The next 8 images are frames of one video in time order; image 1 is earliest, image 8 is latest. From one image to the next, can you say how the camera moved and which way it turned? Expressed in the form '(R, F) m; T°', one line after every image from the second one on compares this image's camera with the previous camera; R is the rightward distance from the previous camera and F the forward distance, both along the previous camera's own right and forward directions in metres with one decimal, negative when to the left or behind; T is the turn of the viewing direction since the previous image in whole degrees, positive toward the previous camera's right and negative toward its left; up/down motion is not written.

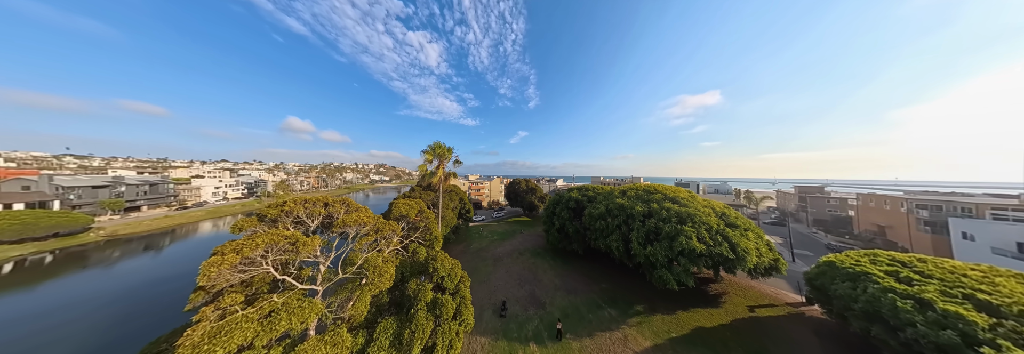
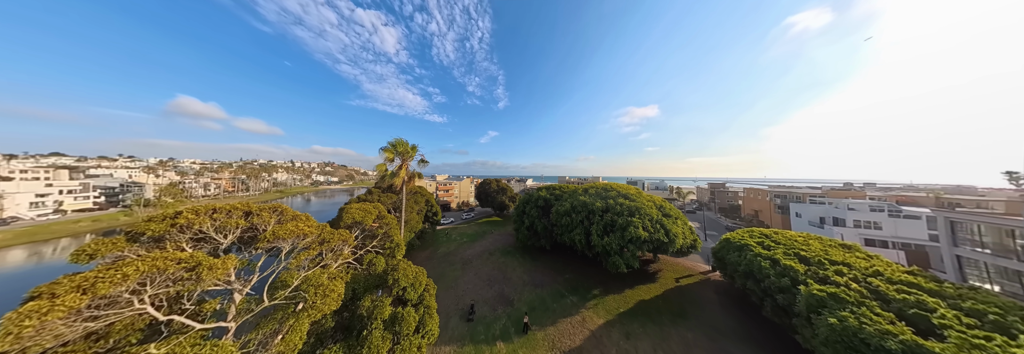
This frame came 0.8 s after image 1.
(-0.4, +0.1) m; +11°
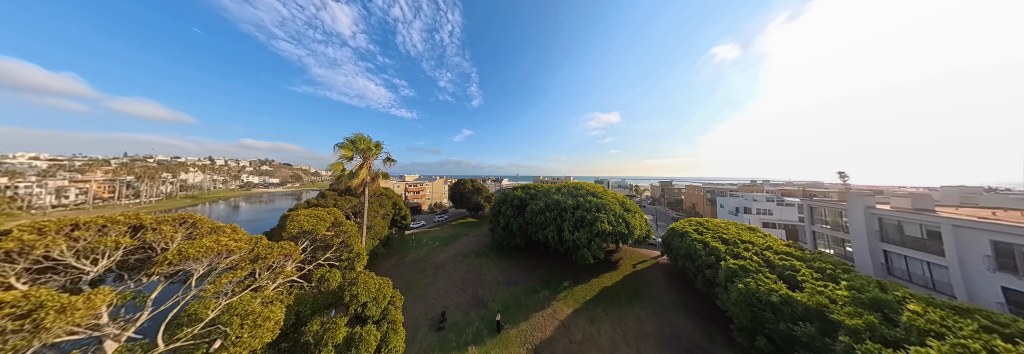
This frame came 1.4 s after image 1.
(-0.2, 0.0) m; +9°
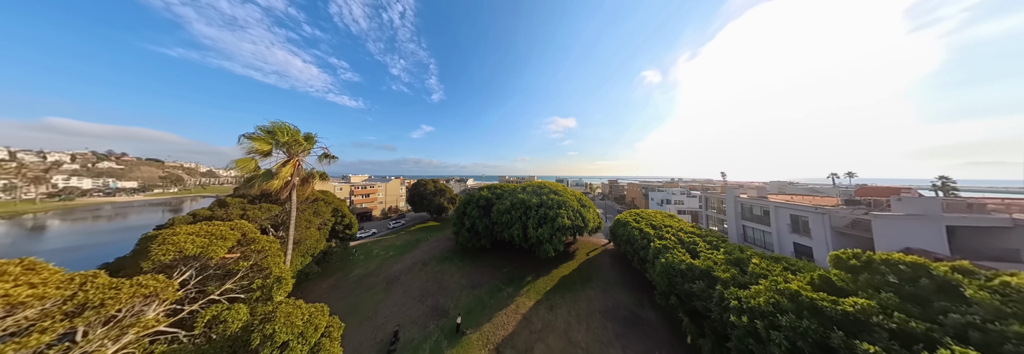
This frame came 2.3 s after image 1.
(-0.8, +0.1) m; +13°
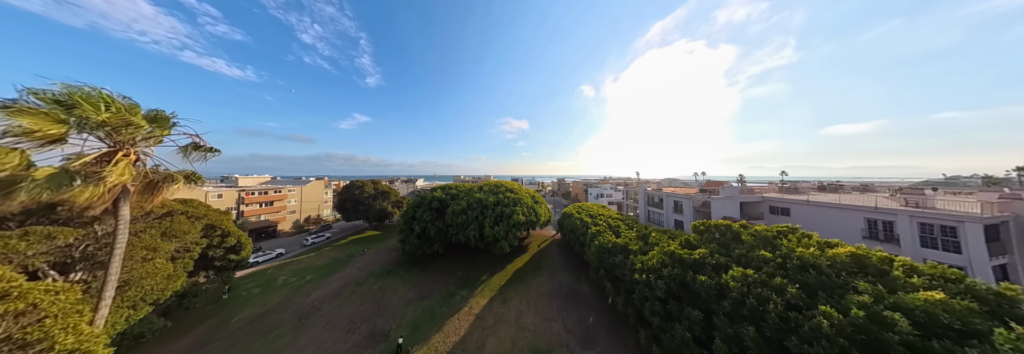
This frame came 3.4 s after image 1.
(-0.4, -0.2) m; +16°
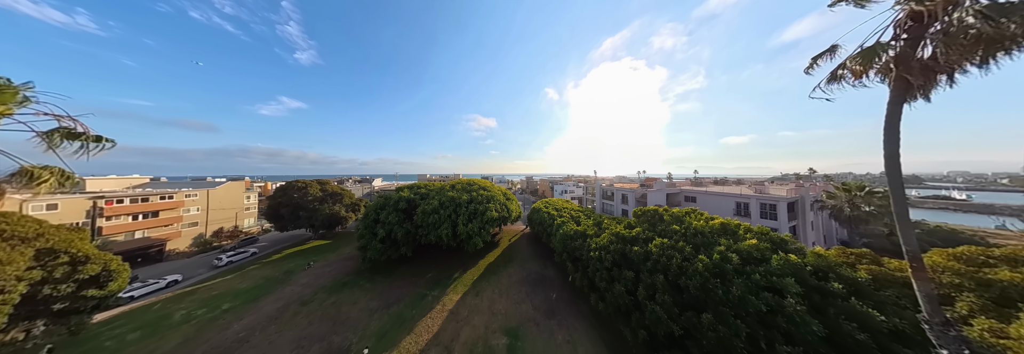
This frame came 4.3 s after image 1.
(-0.4, -0.7) m; +11°
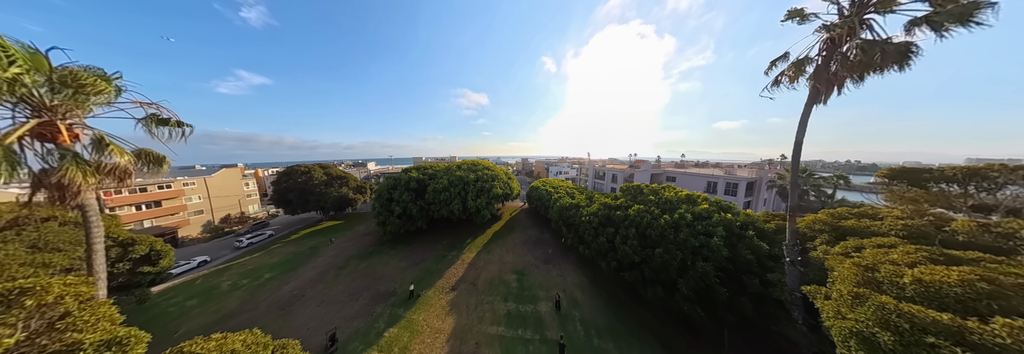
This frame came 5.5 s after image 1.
(-0.7, -1.9) m; +3°
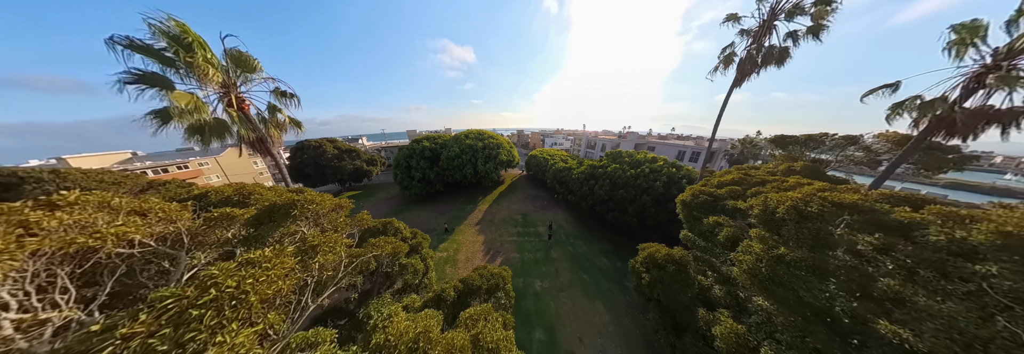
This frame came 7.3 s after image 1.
(-1.0, -3.6) m; +2°
